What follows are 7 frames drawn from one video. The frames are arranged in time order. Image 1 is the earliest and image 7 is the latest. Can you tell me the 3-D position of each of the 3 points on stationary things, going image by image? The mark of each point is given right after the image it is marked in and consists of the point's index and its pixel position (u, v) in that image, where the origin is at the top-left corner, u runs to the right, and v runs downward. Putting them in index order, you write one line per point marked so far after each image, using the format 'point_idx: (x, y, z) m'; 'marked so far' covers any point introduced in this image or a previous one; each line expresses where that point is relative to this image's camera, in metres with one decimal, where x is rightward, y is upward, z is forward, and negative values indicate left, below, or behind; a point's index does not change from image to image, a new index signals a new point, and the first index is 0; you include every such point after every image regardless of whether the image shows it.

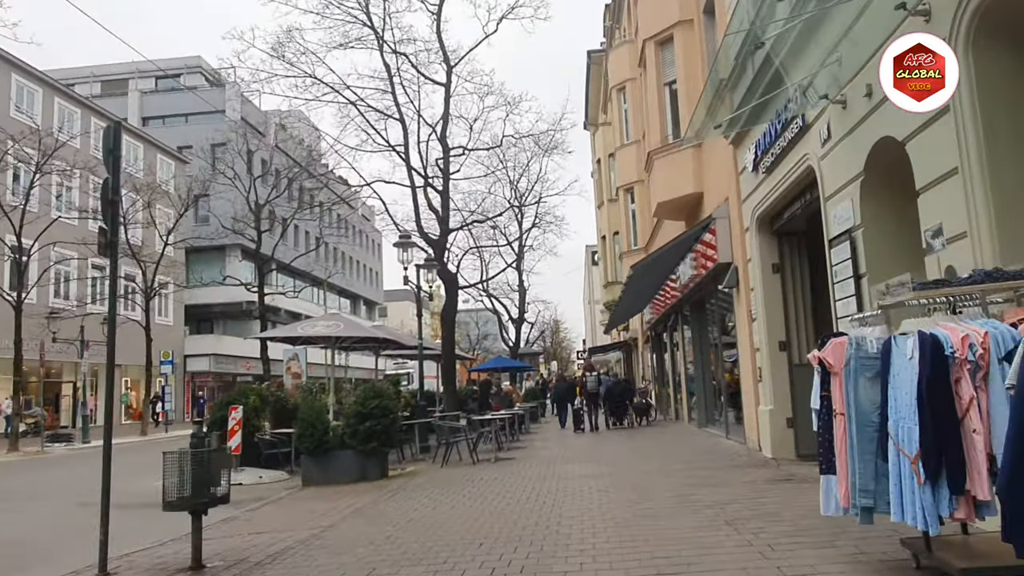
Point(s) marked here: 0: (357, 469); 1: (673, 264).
0: (-2.8, -3.3, +12.8) m
1: (+4.2, +0.7, +18.5) m
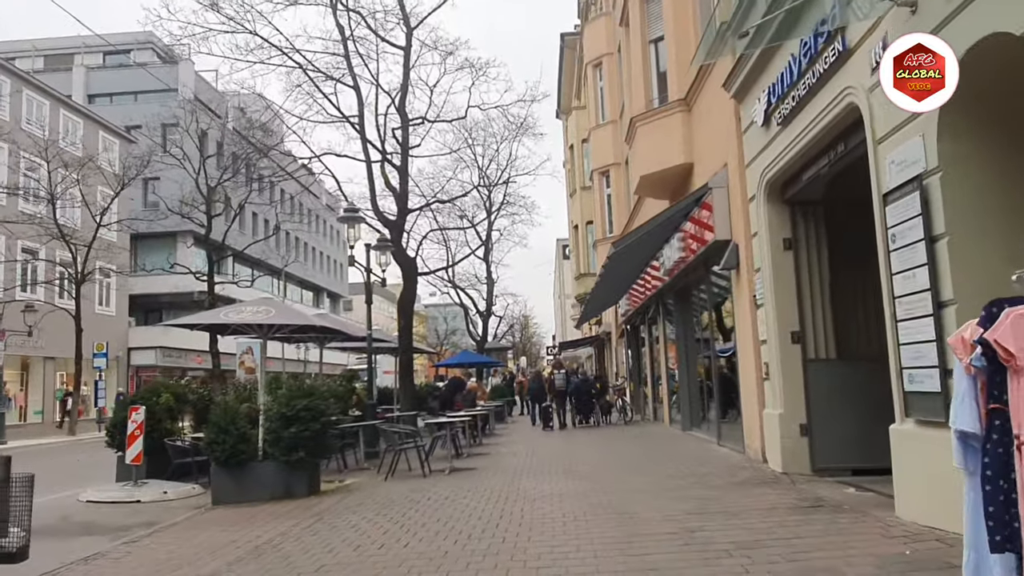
0: (-3.4, -2.9, +10.6) m
1: (+3.4, +1.0, +16.4) m
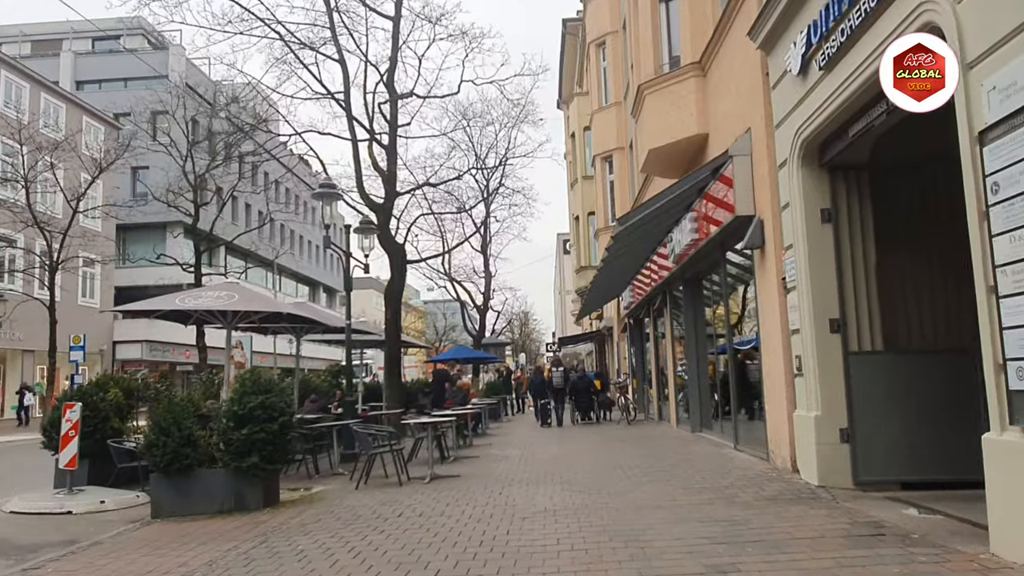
0: (-3.6, -2.6, +9.1) m
1: (+3.2, +1.3, +14.9) m
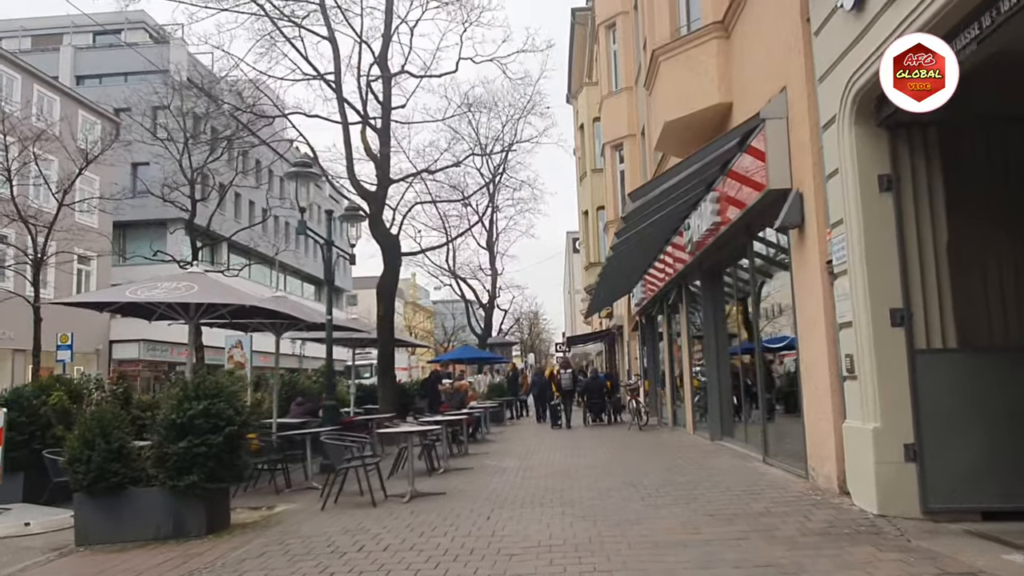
0: (-3.7, -2.5, +7.6) m
1: (+3.2, +1.4, +13.4) m
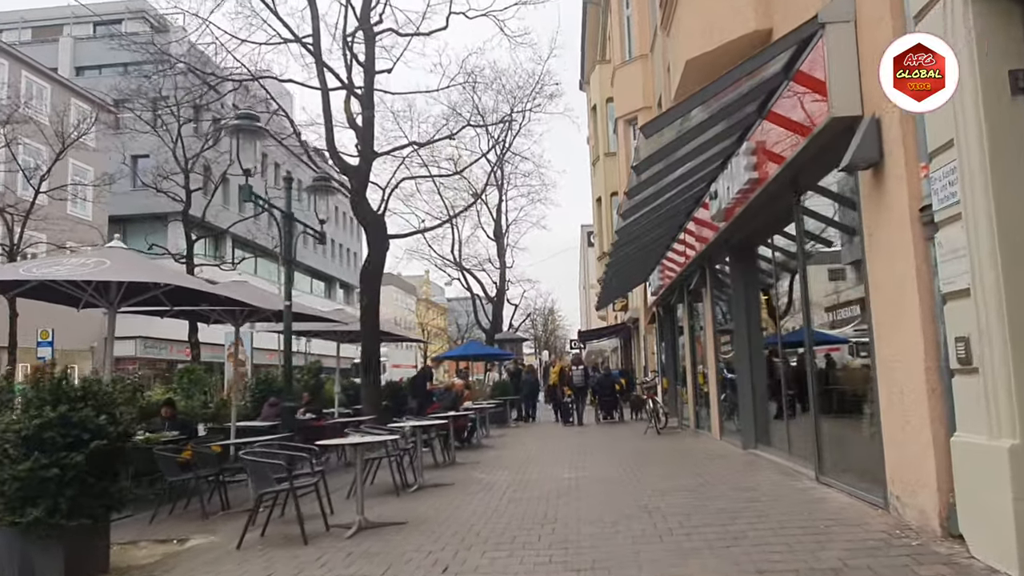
0: (-3.9, -2.2, +5.6) m
1: (+3.1, +1.8, +11.2) m
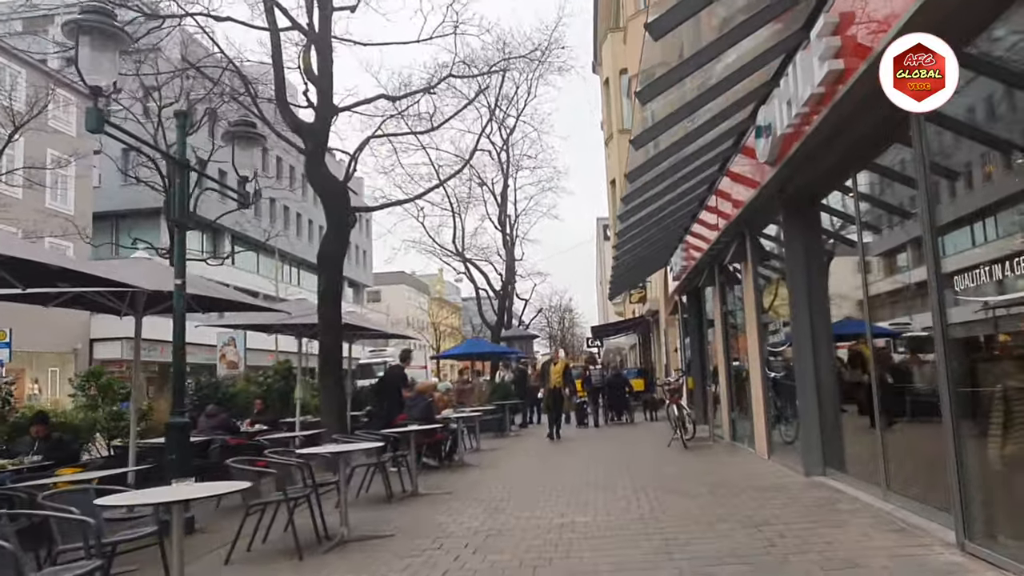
0: (-4.4, -1.9, +2.7) m
1: (+2.7, +2.1, +8.1) m
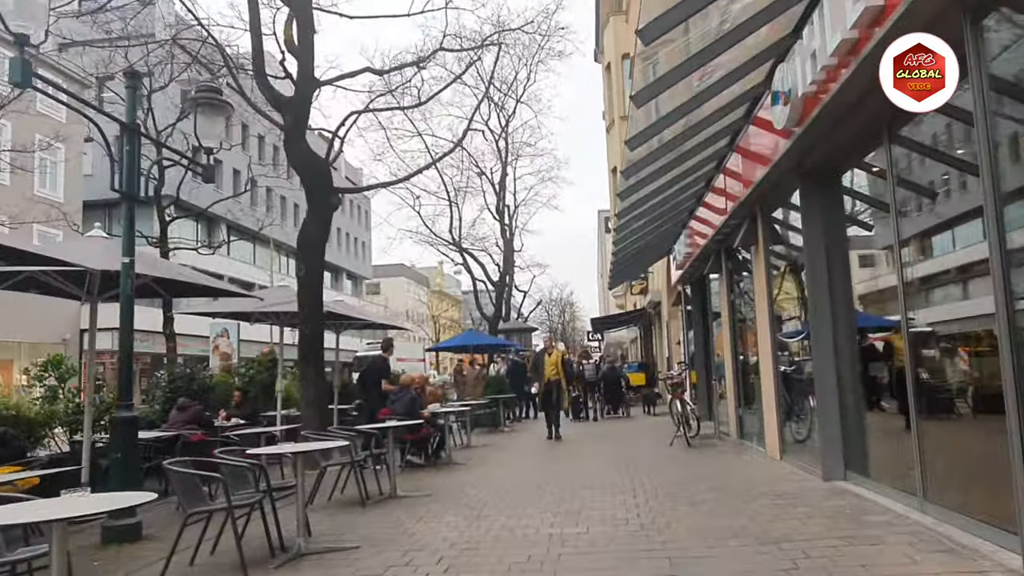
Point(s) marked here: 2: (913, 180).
0: (-4.5, -1.7, +1.9) m
1: (+2.6, +2.3, +7.2) m
2: (+3.4, +1.0, +6.2) m
